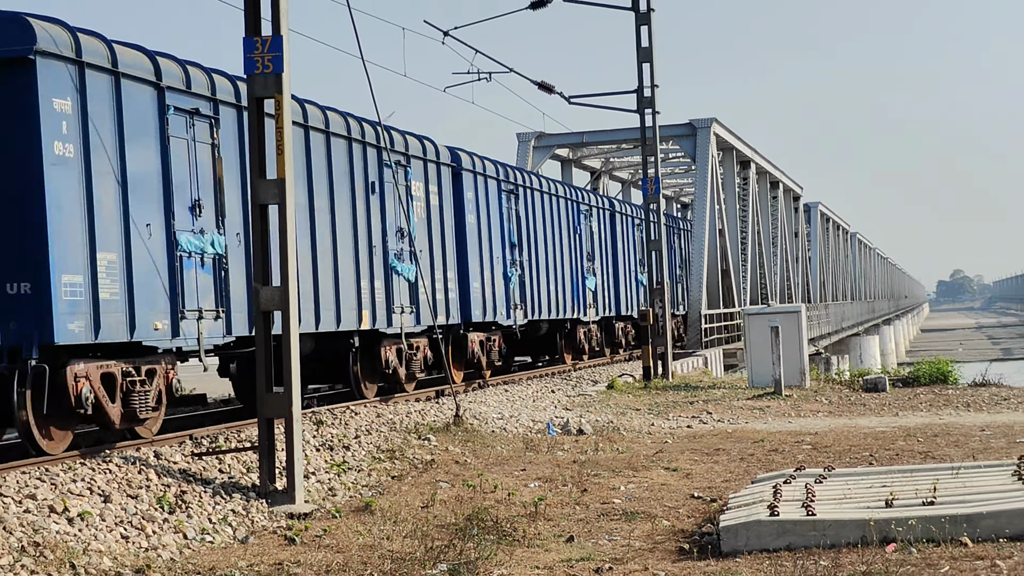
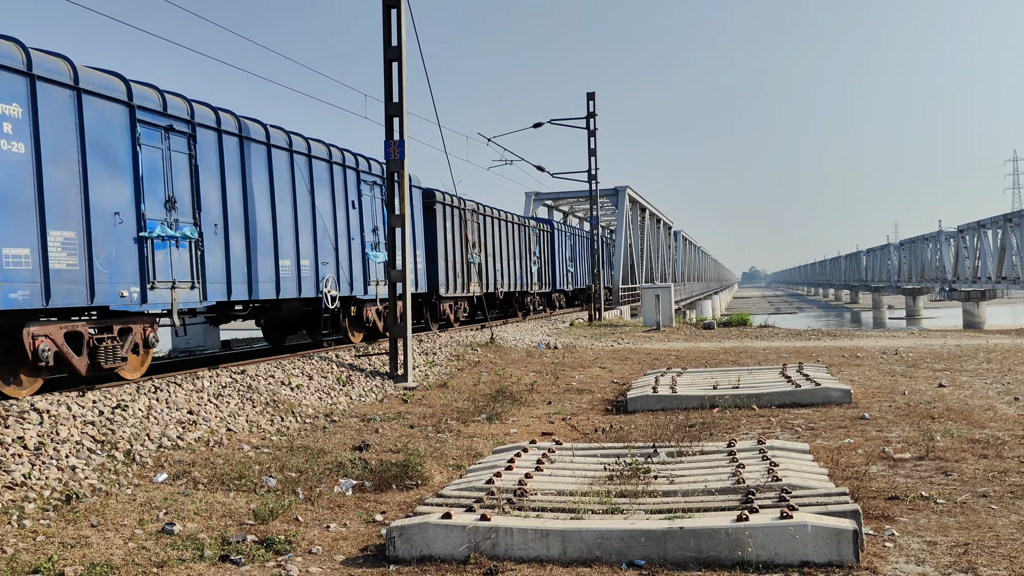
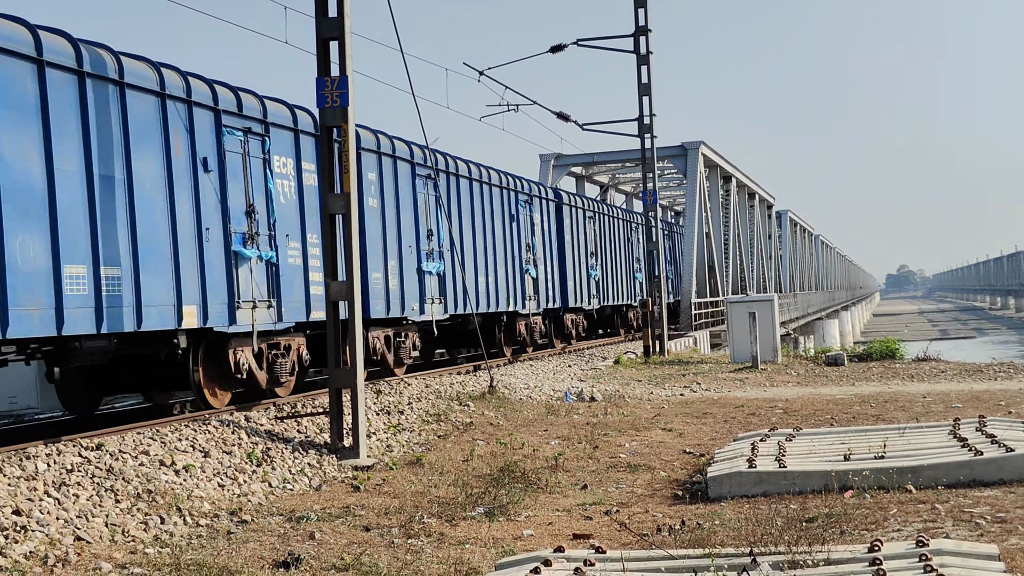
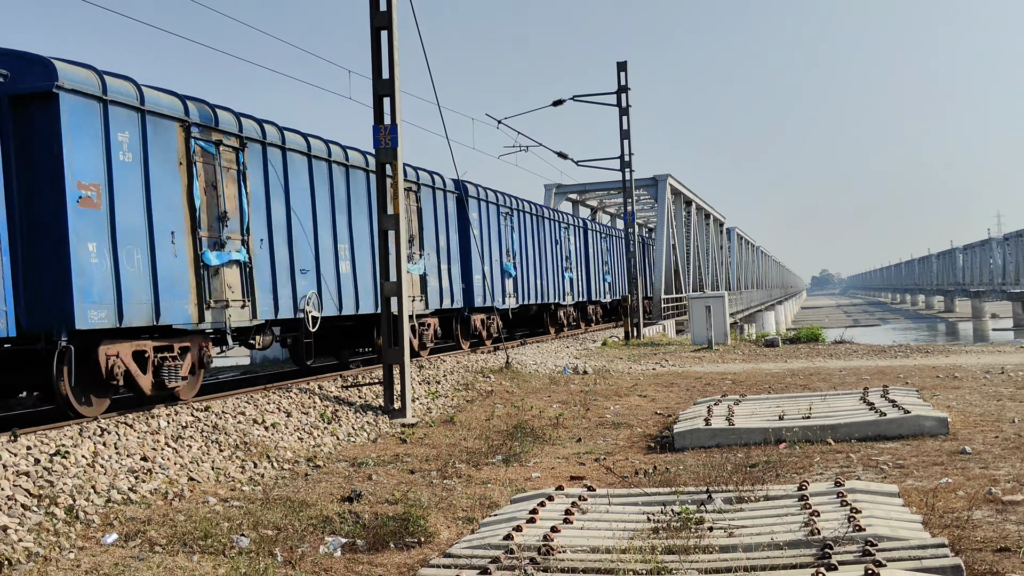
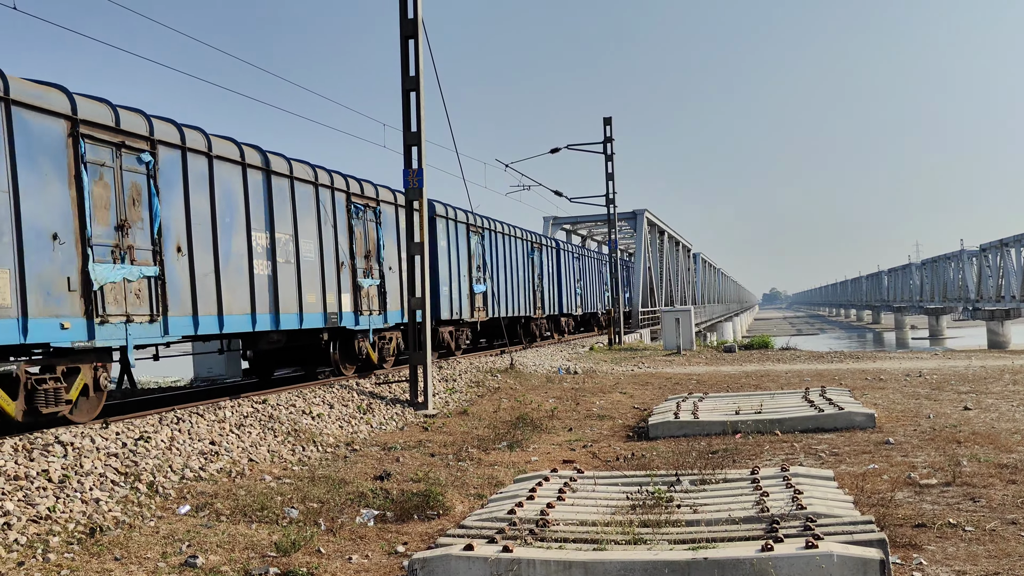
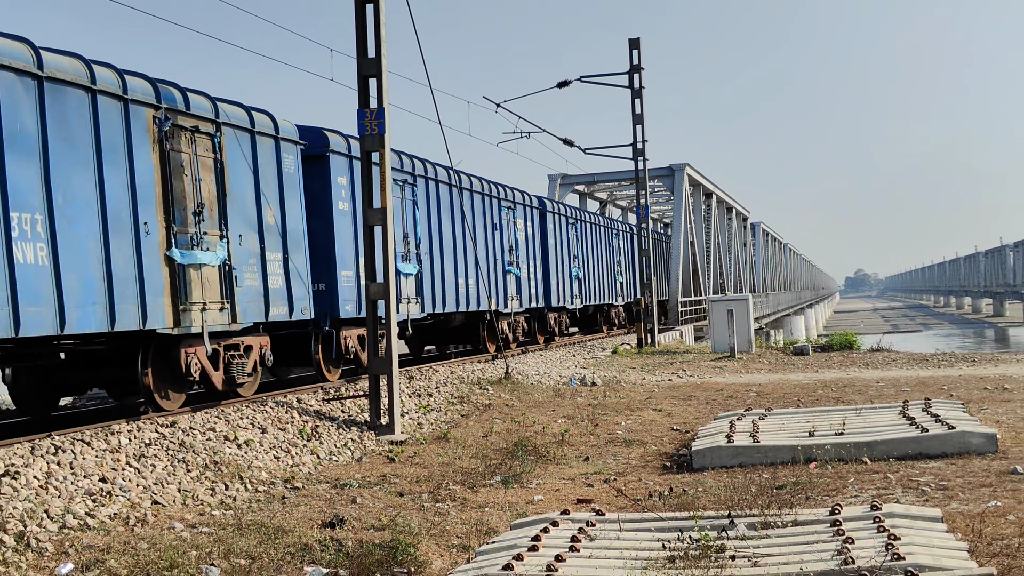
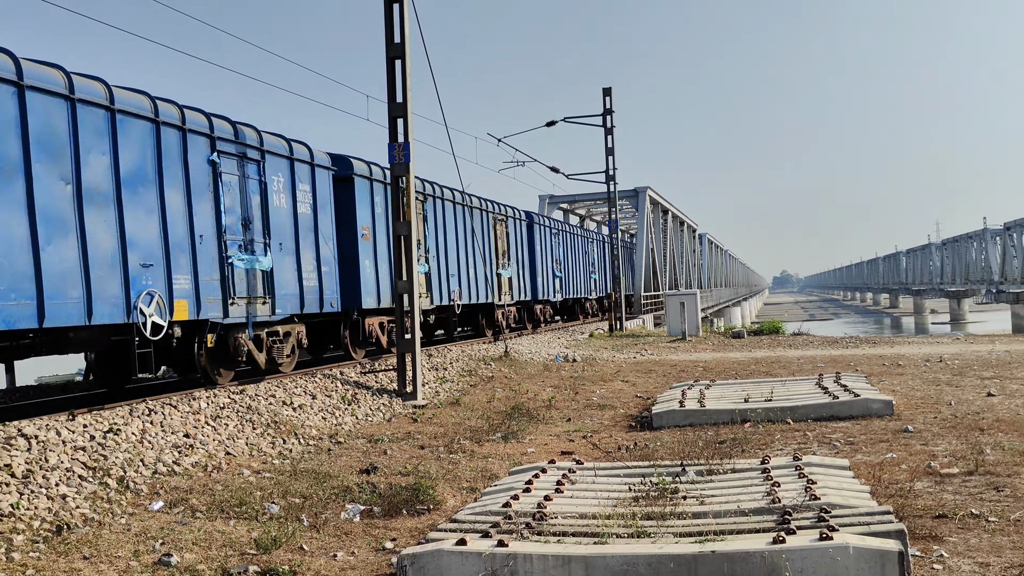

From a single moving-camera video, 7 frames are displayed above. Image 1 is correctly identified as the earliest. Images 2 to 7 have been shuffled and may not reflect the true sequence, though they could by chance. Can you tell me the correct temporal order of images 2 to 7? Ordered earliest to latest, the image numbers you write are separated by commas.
3, 6, 4, 7, 2, 5
